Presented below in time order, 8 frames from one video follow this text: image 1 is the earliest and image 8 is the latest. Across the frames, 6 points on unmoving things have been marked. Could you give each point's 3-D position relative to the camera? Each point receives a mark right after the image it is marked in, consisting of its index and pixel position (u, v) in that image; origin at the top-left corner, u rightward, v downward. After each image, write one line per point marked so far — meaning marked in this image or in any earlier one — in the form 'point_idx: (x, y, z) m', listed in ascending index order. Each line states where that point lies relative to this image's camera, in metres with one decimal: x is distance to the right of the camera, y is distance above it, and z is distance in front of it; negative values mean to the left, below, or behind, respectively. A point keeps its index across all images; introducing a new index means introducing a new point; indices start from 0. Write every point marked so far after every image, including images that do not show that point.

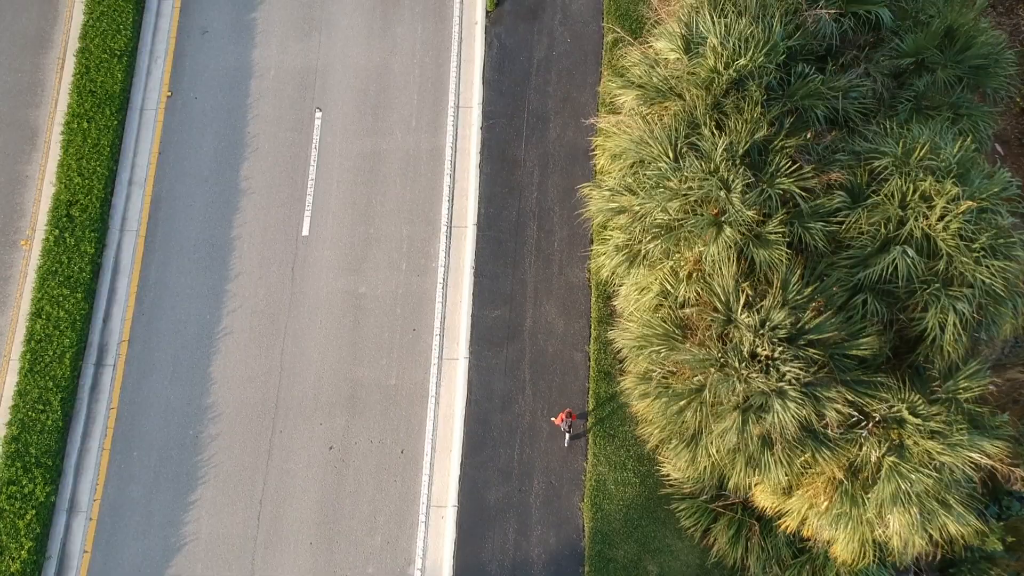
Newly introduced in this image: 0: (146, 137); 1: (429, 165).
0: (-6.6, +2.7, +11.1) m
1: (-1.5, +2.2, +10.9) m
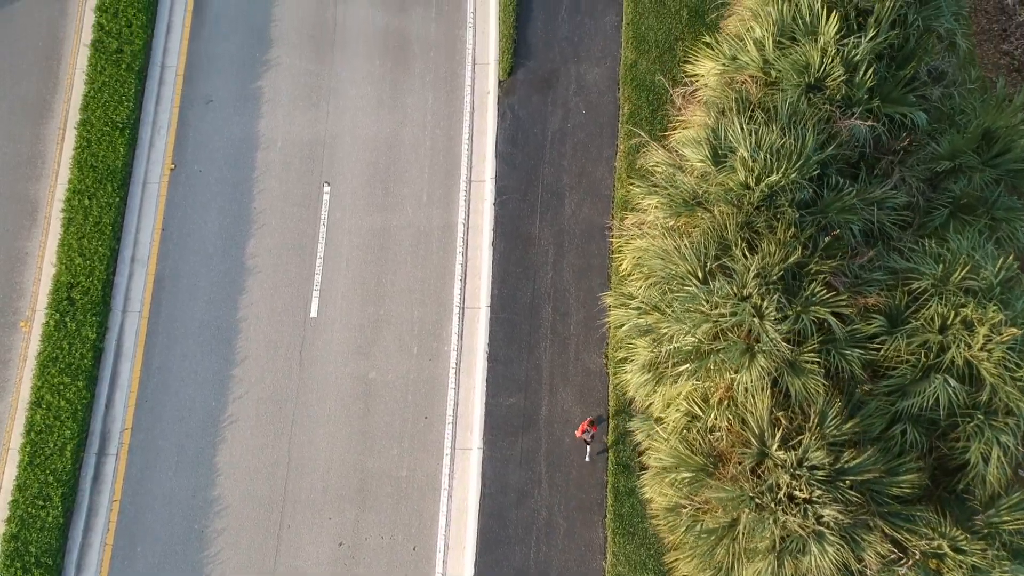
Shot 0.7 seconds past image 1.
0: (-6.3, +1.3, +10.8) m
1: (-1.2, +0.8, +10.5) m
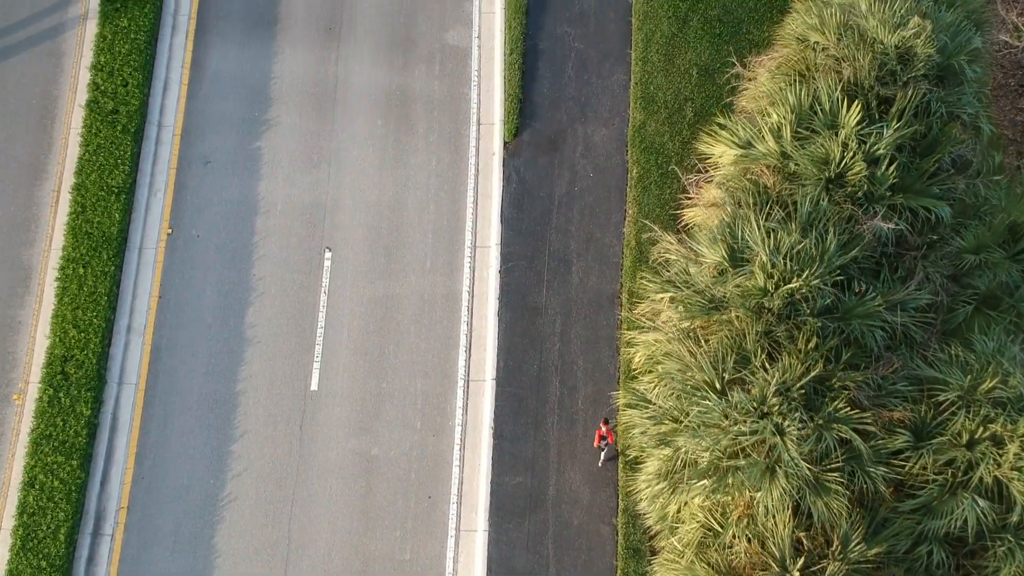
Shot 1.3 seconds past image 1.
0: (-6.2, +0.2, +10.5) m
1: (-1.1, -0.4, +10.3) m
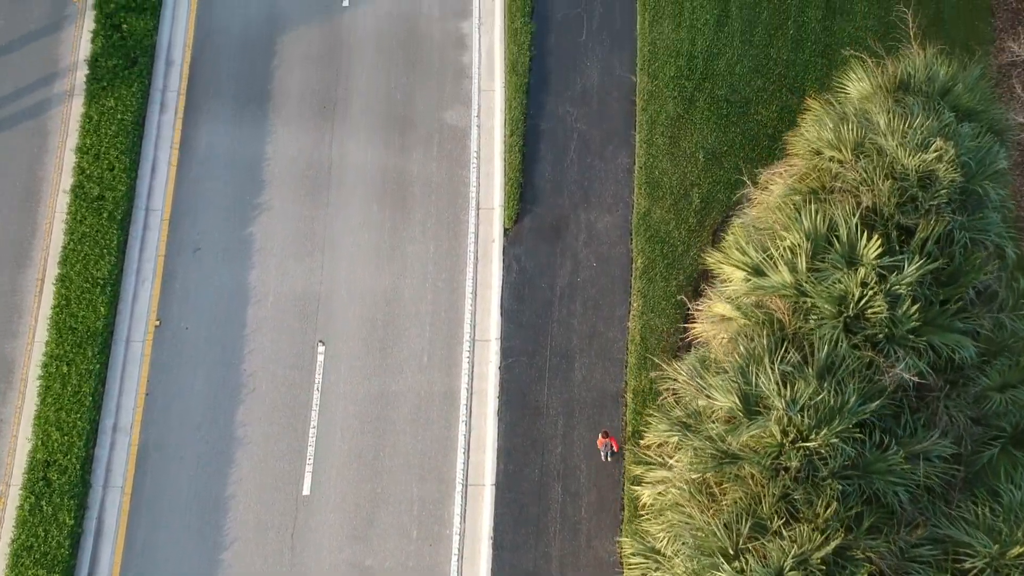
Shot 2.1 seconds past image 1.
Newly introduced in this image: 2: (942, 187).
0: (-6.2, -1.4, +10.1) m
1: (-1.1, -2.0, +9.9) m
2: (+4.9, +1.2, +7.0) m
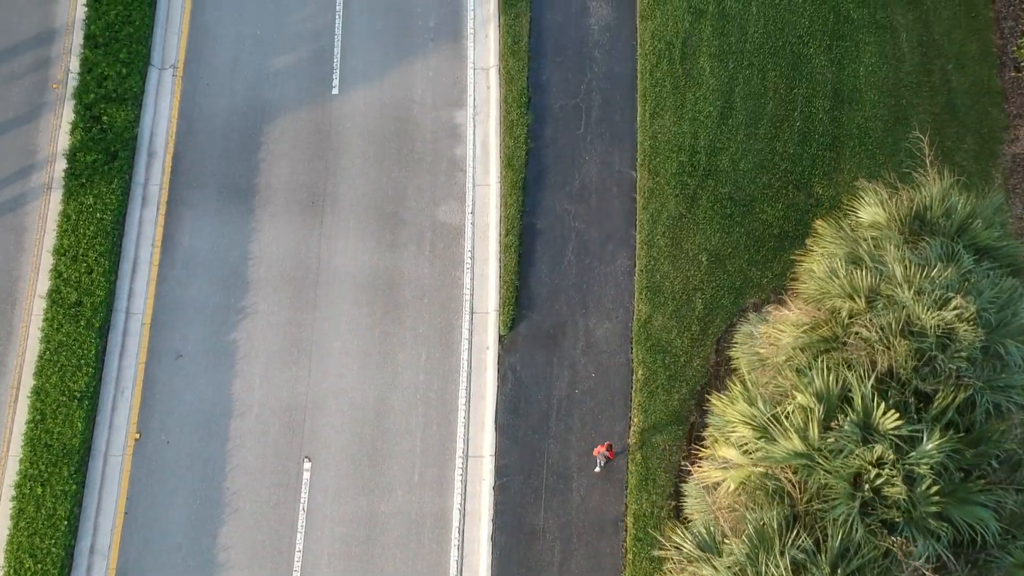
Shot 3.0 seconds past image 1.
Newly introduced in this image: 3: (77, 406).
0: (-6.3, -3.2, +9.7) m
1: (-1.2, -3.7, +9.5) m
2: (+4.8, -0.6, +6.6) m
3: (-6.8, -1.8, +9.7) m
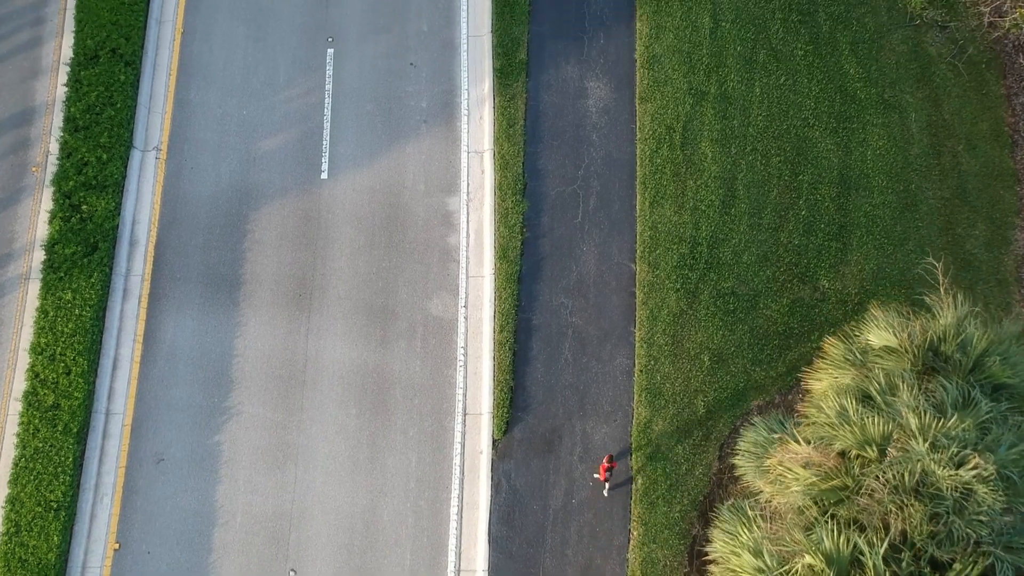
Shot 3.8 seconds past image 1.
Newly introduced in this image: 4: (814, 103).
0: (-6.4, -4.8, +9.3) m
1: (-1.3, -5.3, +9.1) m
2: (+4.7, -2.2, +6.2) m
3: (-6.9, -3.4, +9.3) m
4: (+5.3, +3.3, +10.9) m
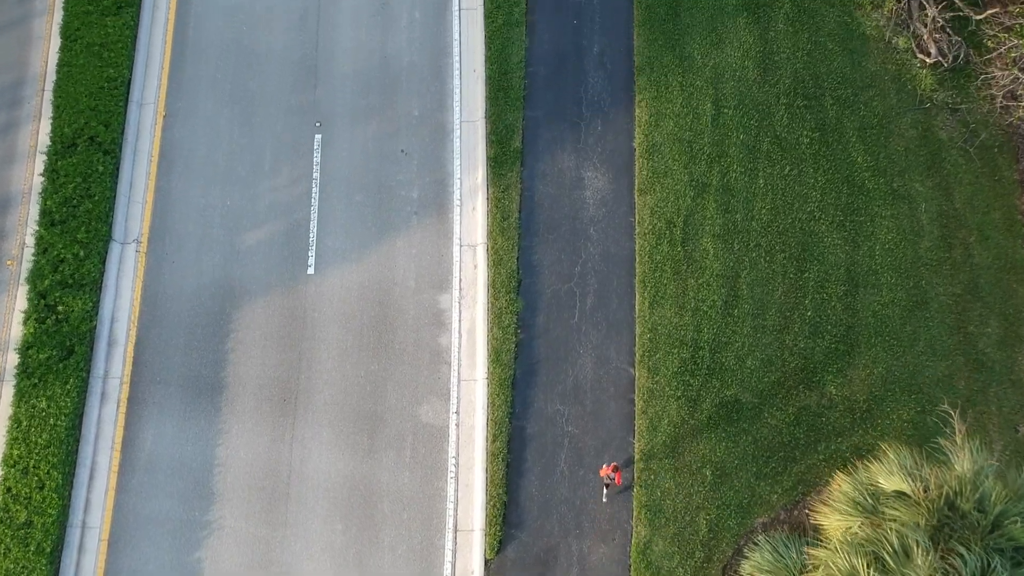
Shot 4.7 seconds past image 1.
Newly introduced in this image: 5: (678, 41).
0: (-6.5, -6.5, +8.9) m
1: (-1.4, -7.0, +8.7) m
2: (+4.6, -3.9, +5.8) m
3: (-7.0, -5.1, +8.9) m
4: (+5.2, +1.6, +10.5) m
5: (+3.0, +4.4, +11.1) m
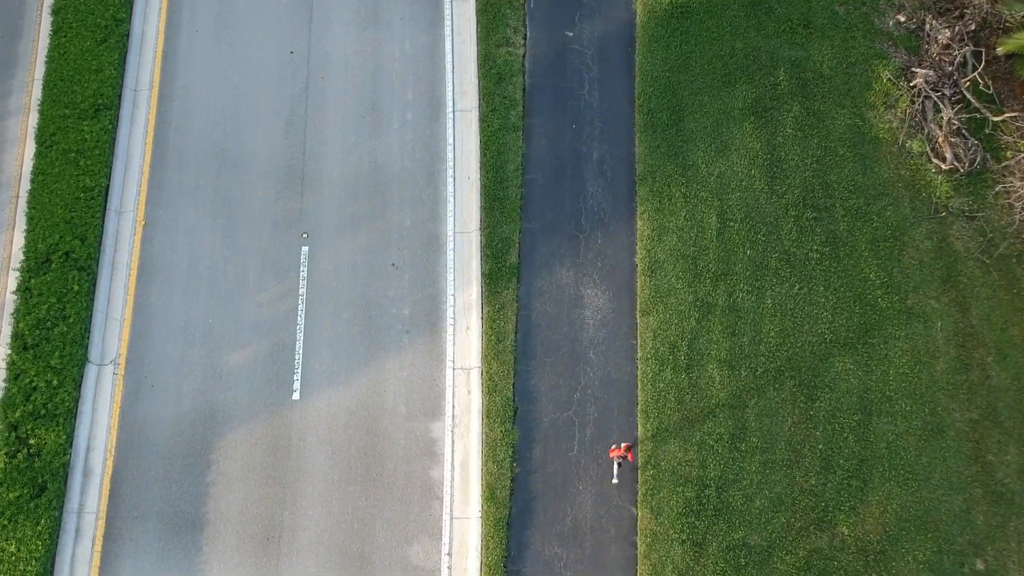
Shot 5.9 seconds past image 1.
0: (-6.6, -8.5, +8.4) m
1: (-1.5, -9.1, +8.2) m
2: (+4.5, -6.0, +5.3) m
3: (-7.1, -7.2, +8.4) m
4: (+5.2, -0.4, +10.0) m
5: (+2.9, +2.4, +10.6) m
